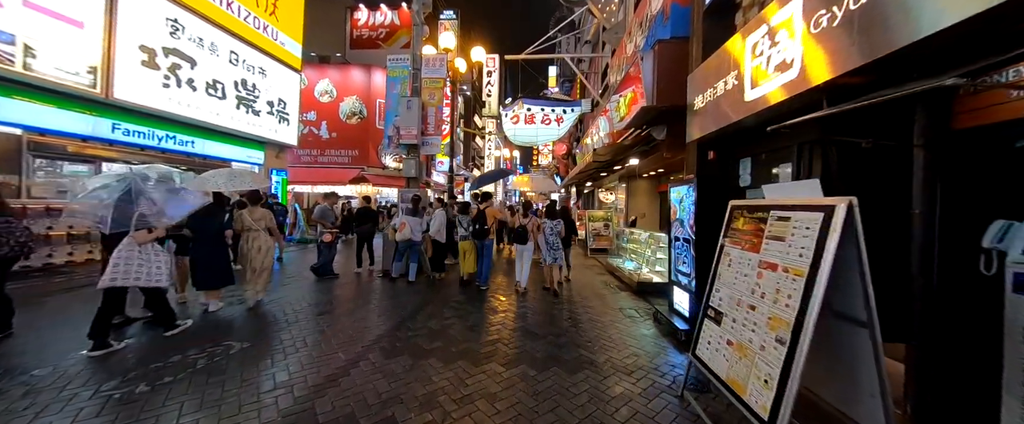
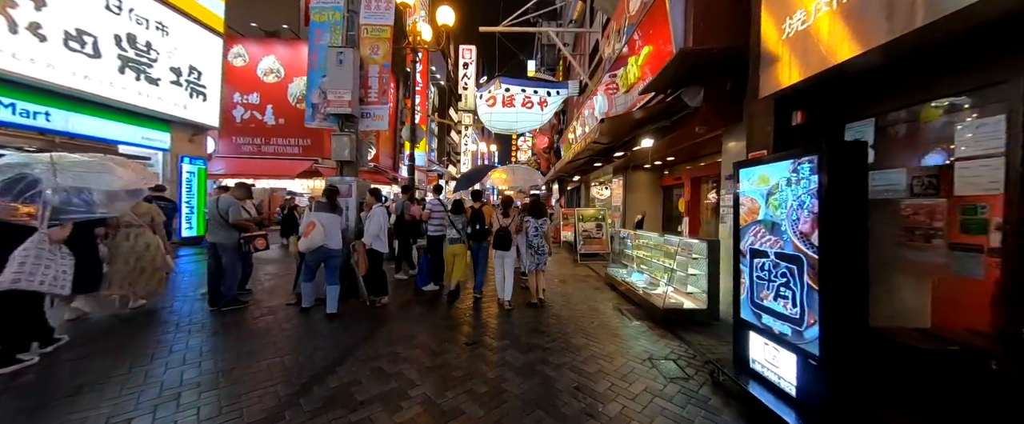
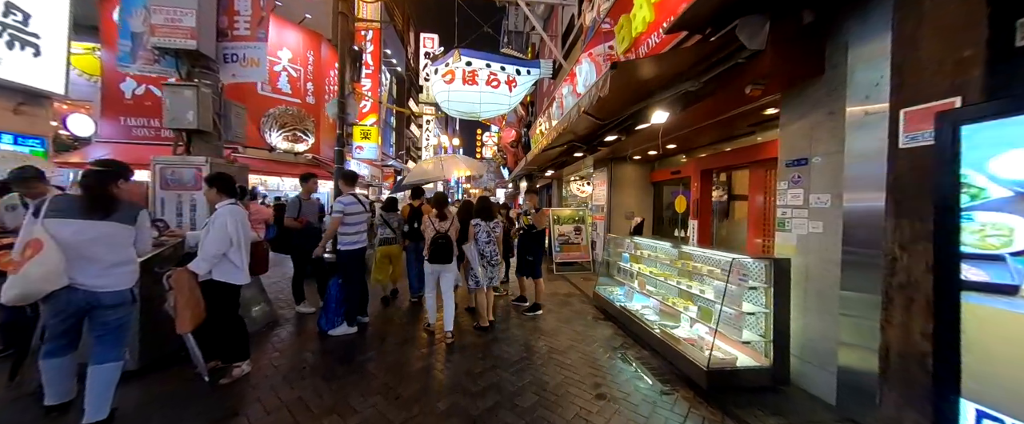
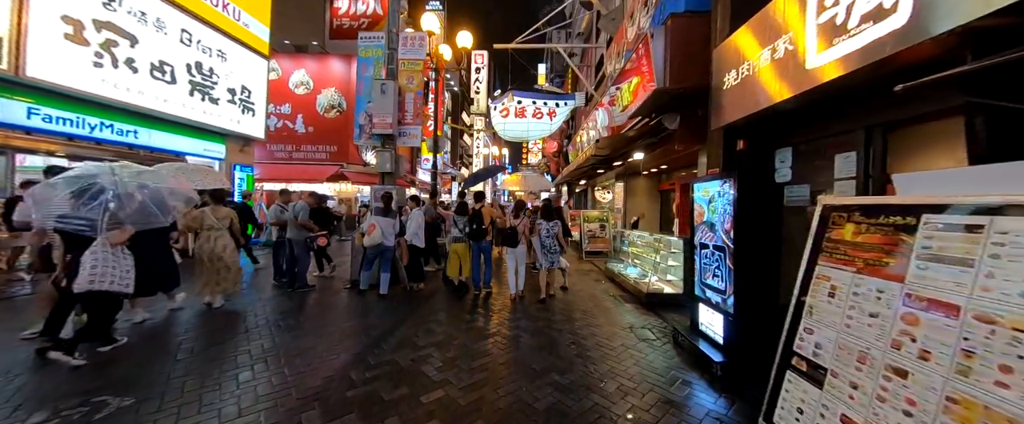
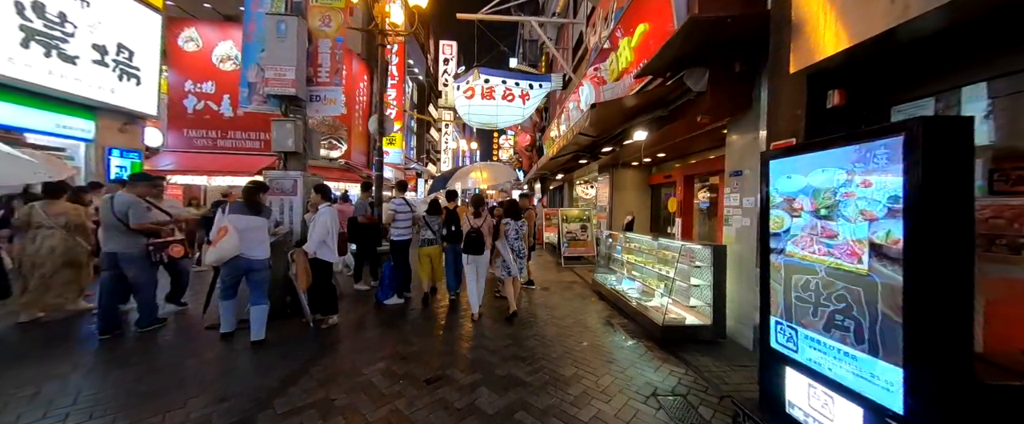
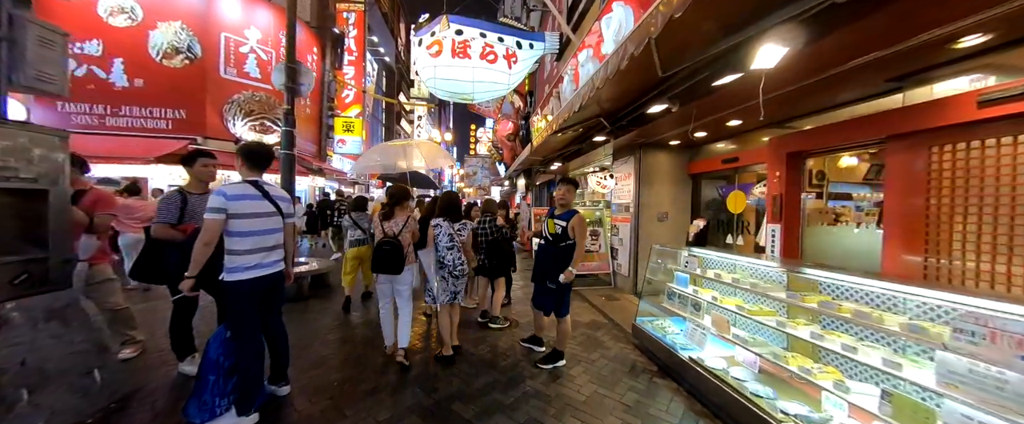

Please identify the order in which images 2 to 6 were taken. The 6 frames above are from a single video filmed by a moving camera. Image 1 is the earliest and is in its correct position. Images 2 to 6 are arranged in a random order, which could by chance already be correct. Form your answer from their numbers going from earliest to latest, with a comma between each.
4, 2, 5, 3, 6
